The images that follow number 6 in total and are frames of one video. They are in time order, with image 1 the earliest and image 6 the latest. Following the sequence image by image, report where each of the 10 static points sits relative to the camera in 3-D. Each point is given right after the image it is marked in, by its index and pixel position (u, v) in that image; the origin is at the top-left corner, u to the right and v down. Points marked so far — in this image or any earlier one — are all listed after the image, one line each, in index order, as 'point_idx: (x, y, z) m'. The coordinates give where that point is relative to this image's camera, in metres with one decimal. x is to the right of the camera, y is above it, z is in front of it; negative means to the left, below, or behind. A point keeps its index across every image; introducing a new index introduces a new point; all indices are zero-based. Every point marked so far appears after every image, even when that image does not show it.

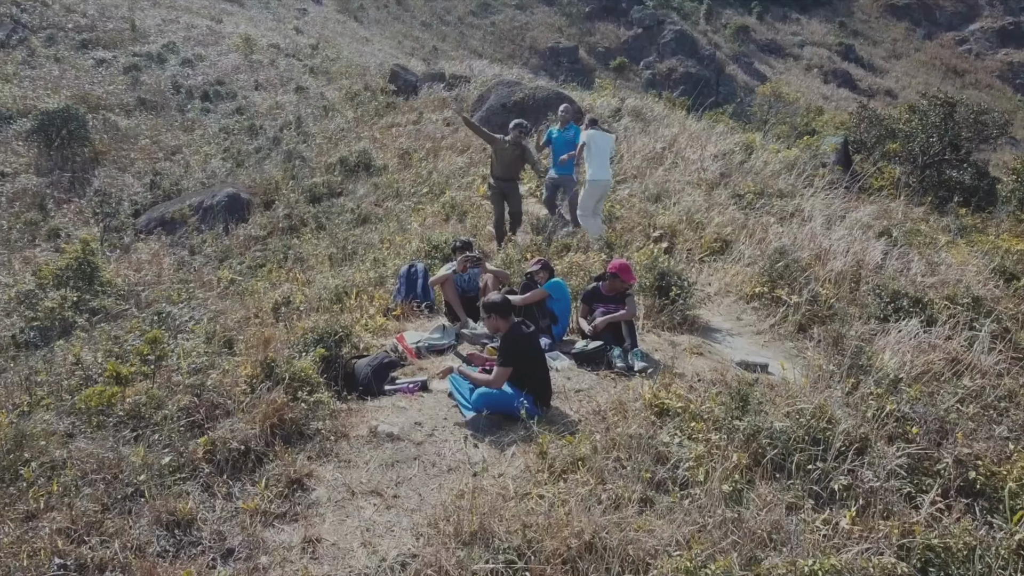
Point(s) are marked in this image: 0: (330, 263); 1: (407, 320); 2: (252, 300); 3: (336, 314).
0: (-2.0, +0.3, +8.0) m
1: (-0.9, -0.3, +6.0) m
2: (-2.5, -0.1, +7.0) m
3: (-1.4, -0.2, +6.0) m
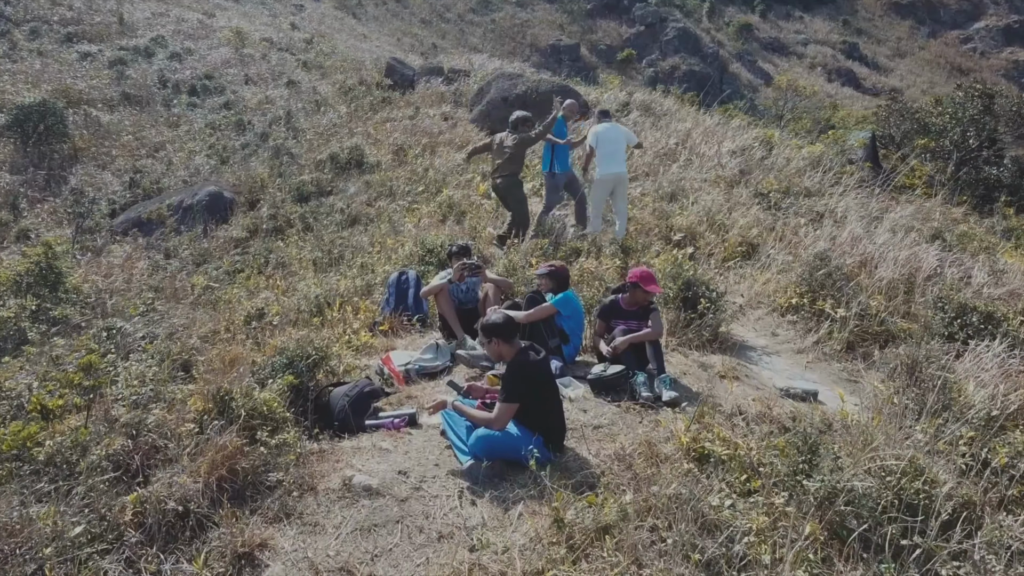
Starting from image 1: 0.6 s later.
0: (-2.0, +0.2, +7.3) m
1: (-0.8, -0.4, +5.3) m
2: (-2.5, -0.2, +6.2) m
3: (-1.4, -0.3, +5.2) m
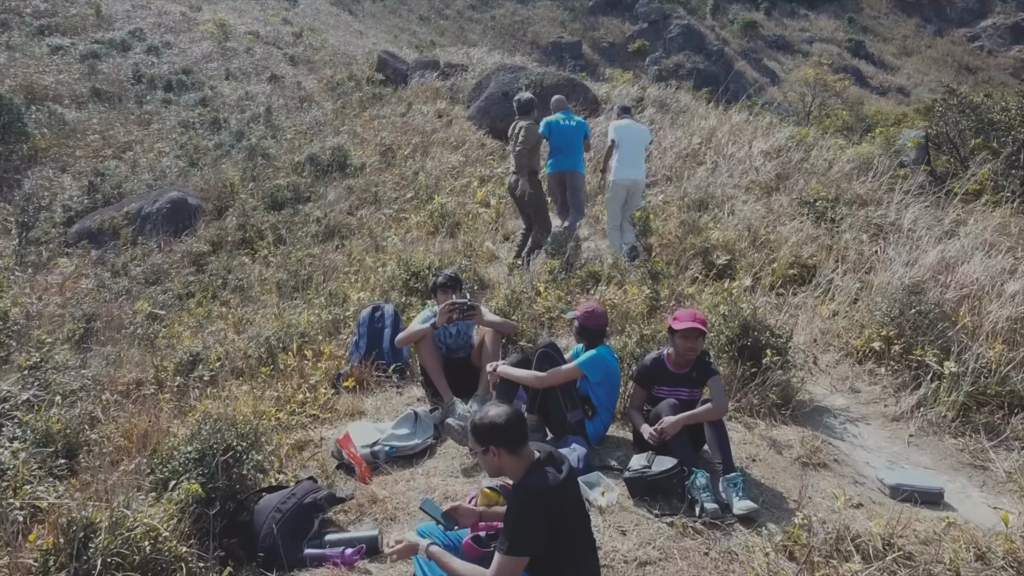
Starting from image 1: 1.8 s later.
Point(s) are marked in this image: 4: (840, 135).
0: (-2.0, 0.0, +6.1) m
1: (-0.8, -0.6, +4.1) m
2: (-2.4, -0.4, +5.0) m
3: (-1.4, -0.6, +4.0) m
4: (+4.3, +2.0, +9.5) m
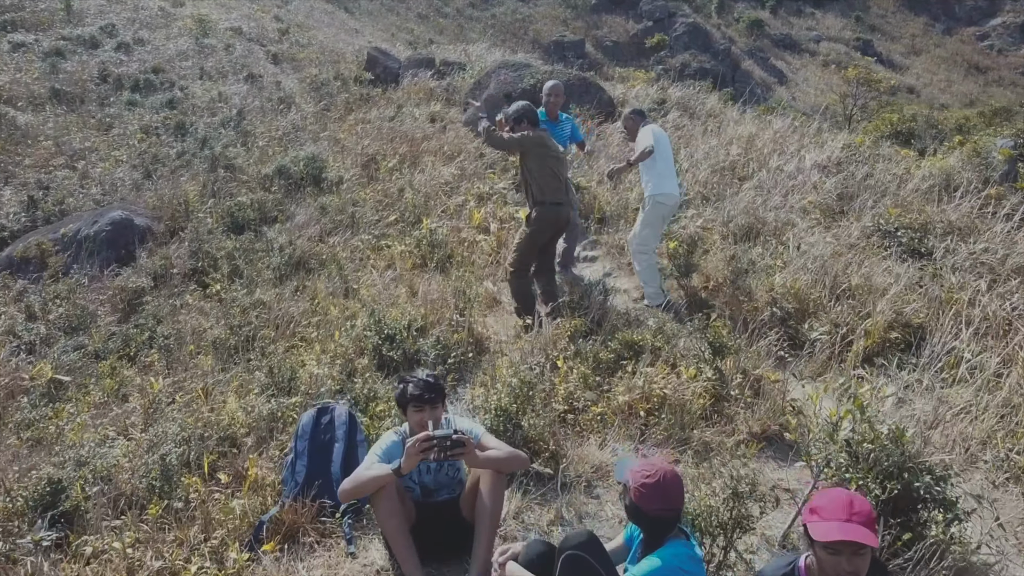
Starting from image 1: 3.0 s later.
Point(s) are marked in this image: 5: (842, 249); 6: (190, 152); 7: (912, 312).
0: (-1.9, -0.4, +4.7) m
1: (-0.8, -1.0, +2.7) m
2: (-2.4, -0.8, +3.6) m
3: (-1.4, -1.0, +2.6) m
4: (+4.3, +1.6, +8.1) m
5: (+2.4, +0.3, +5.3) m
6: (-4.5, +1.9, +10.0) m
7: (+2.3, -0.1, +4.2) m
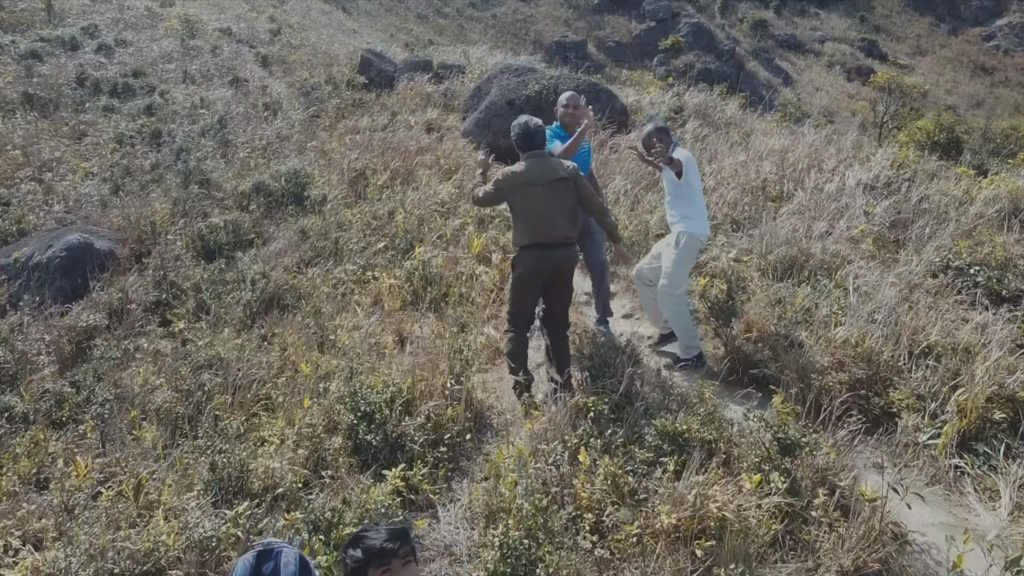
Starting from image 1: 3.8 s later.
0: (-1.9, -0.7, +3.9) m
1: (-0.7, -1.3, +1.8) m
2: (-2.4, -1.1, +2.8) m
3: (-1.3, -1.3, +1.8) m
4: (+4.4, +1.3, +7.2) m
5: (+2.4, 0.0, +4.5) m
6: (-4.4, +1.6, +9.2) m
7: (+2.4, -0.5, +3.4) m
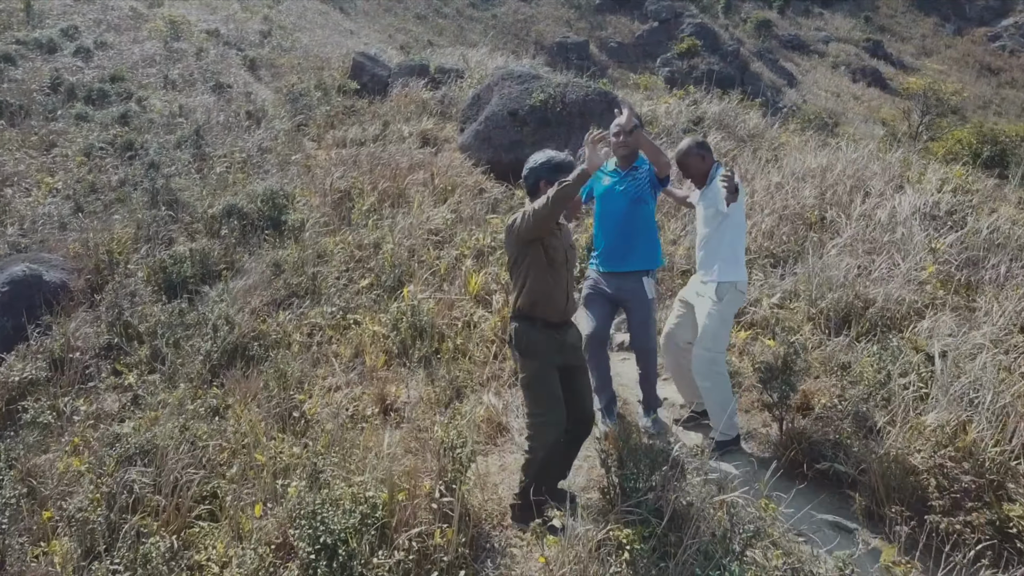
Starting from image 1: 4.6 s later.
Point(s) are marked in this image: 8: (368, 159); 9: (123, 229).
0: (-1.9, -1.1, +3.0) m
1: (-0.7, -1.6, +1.0) m
2: (-2.3, -1.5, +2.0) m
3: (-1.3, -1.6, +1.0) m
4: (+4.4, +1.0, +6.4) m
5: (+2.5, -0.3, +3.6) m
6: (-4.4, +1.2, +8.4) m
7: (+2.4, -0.8, +2.6) m
8: (-1.6, +1.4, +7.8) m
9: (-3.6, +0.5, +6.7) m
